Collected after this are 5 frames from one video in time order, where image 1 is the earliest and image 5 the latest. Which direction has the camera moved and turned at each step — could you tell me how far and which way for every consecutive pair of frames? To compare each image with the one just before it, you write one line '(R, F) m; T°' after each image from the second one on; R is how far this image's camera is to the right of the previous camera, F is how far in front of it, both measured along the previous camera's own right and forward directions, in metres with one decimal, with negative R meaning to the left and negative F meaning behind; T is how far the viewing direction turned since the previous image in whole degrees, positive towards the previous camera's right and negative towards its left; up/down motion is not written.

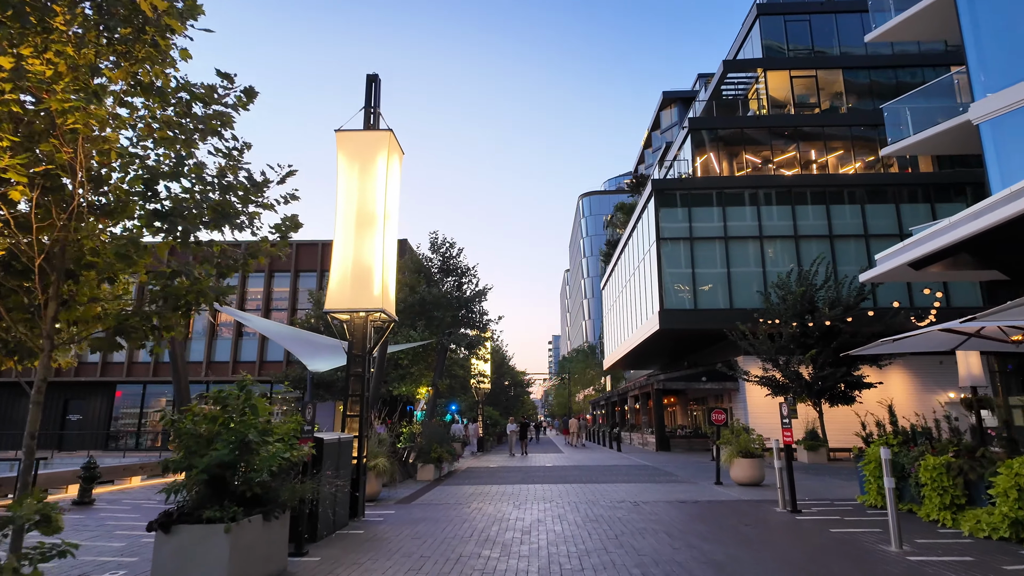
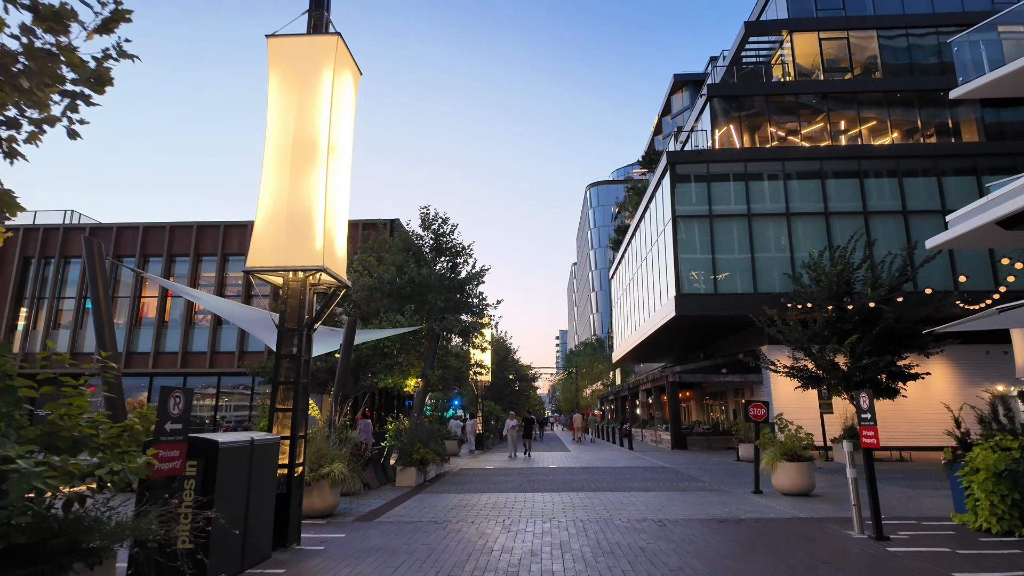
(+0.3, +2.3) m; -1°
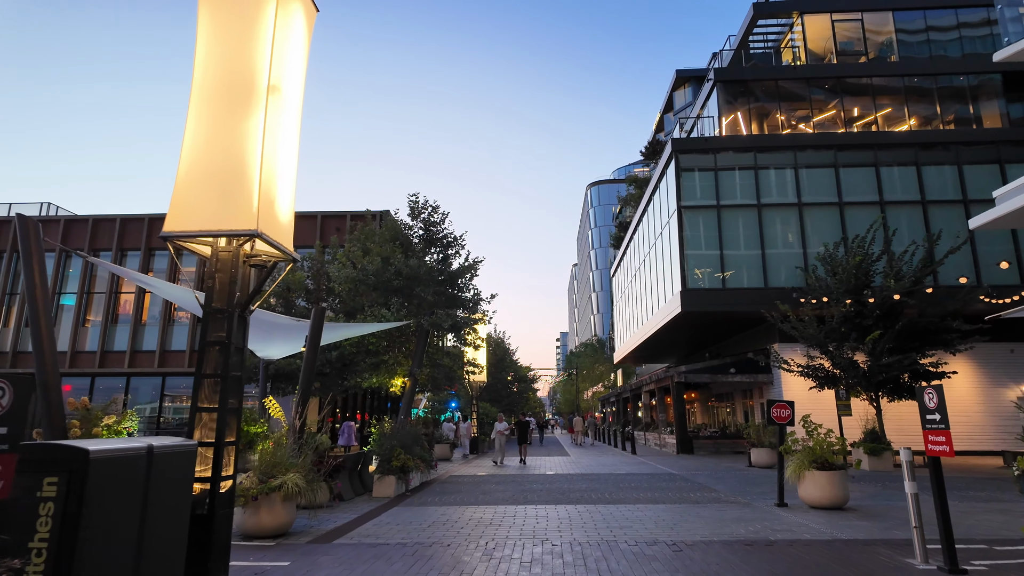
(+0.2, +1.3) m; 0°
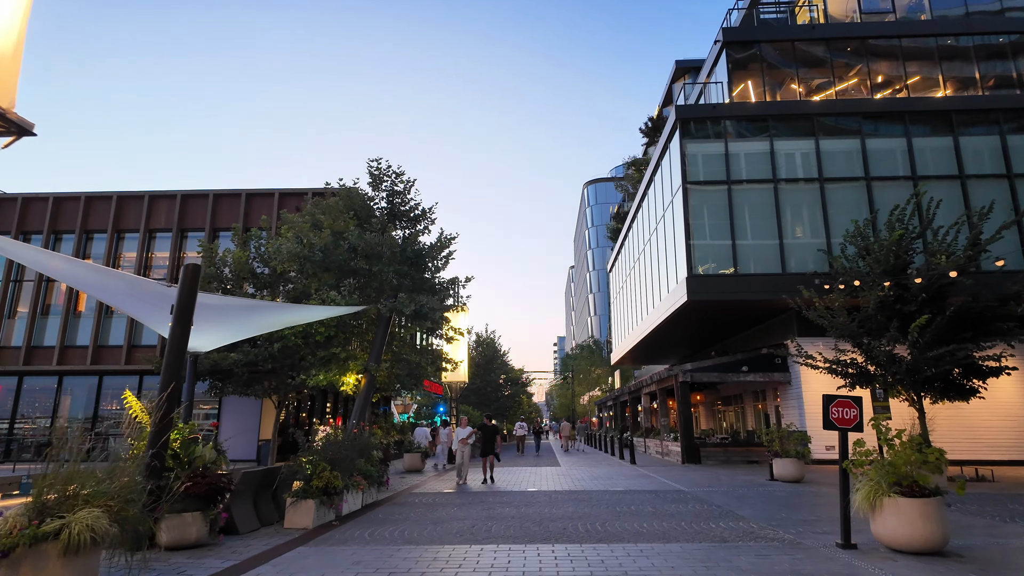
(+0.5, +2.8) m; 0°
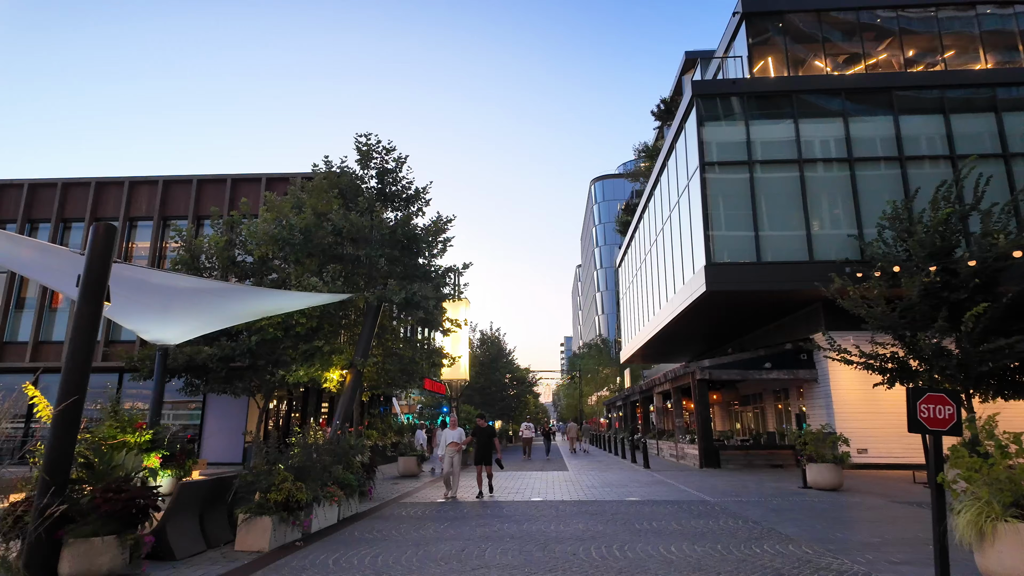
(+0.1, +1.5) m; -1°
